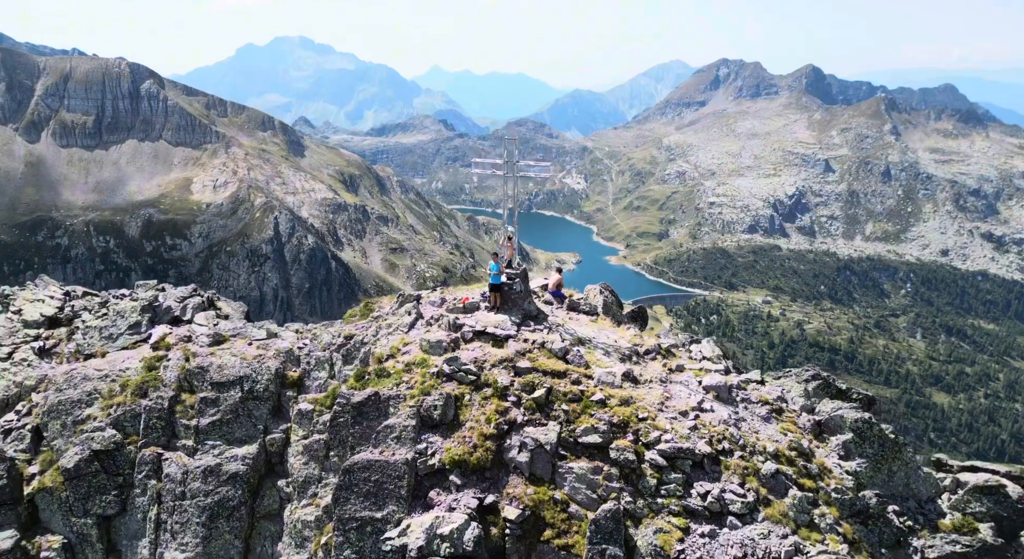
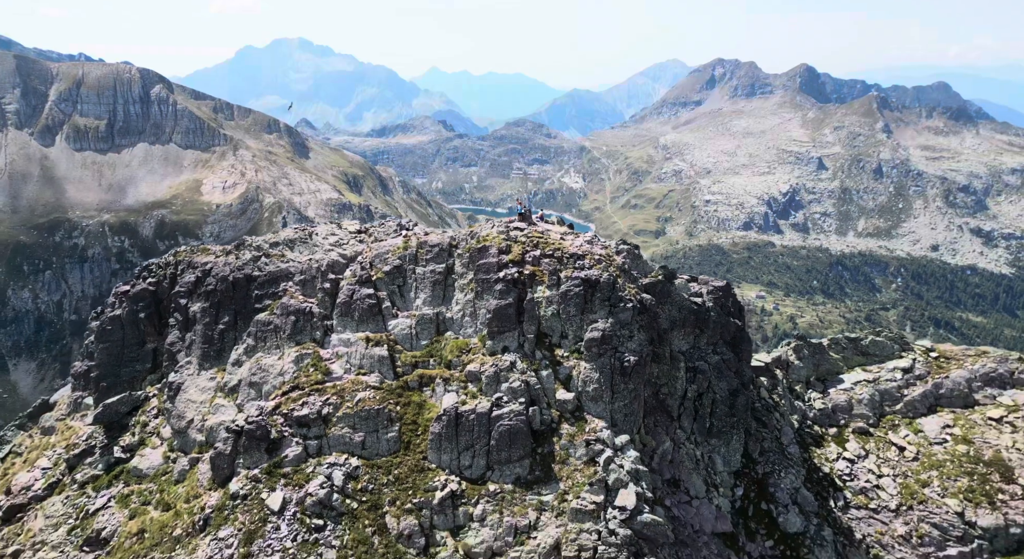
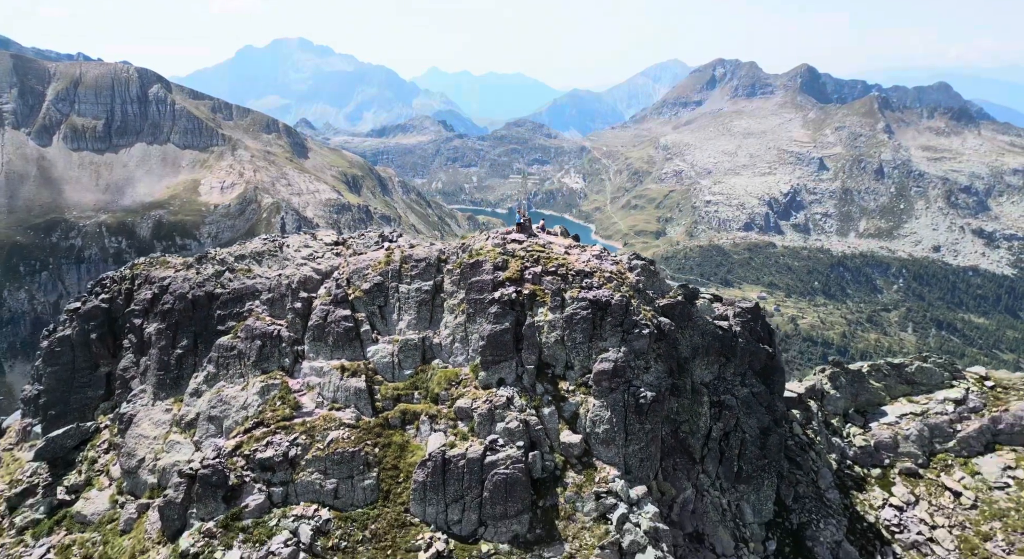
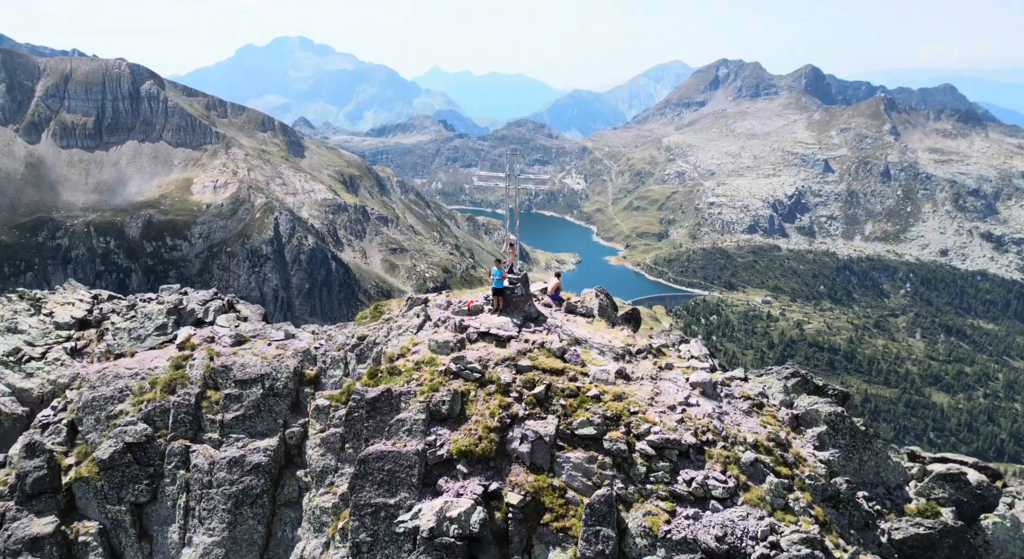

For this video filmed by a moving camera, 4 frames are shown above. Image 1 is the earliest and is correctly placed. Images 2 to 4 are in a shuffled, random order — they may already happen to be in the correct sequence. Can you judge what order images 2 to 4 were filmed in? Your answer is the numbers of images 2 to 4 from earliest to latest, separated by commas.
4, 3, 2
